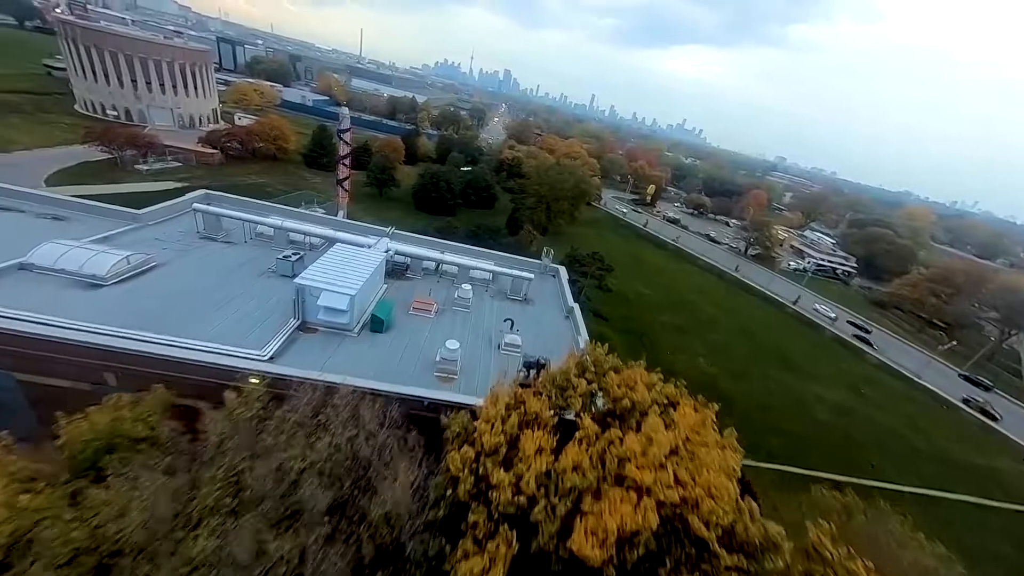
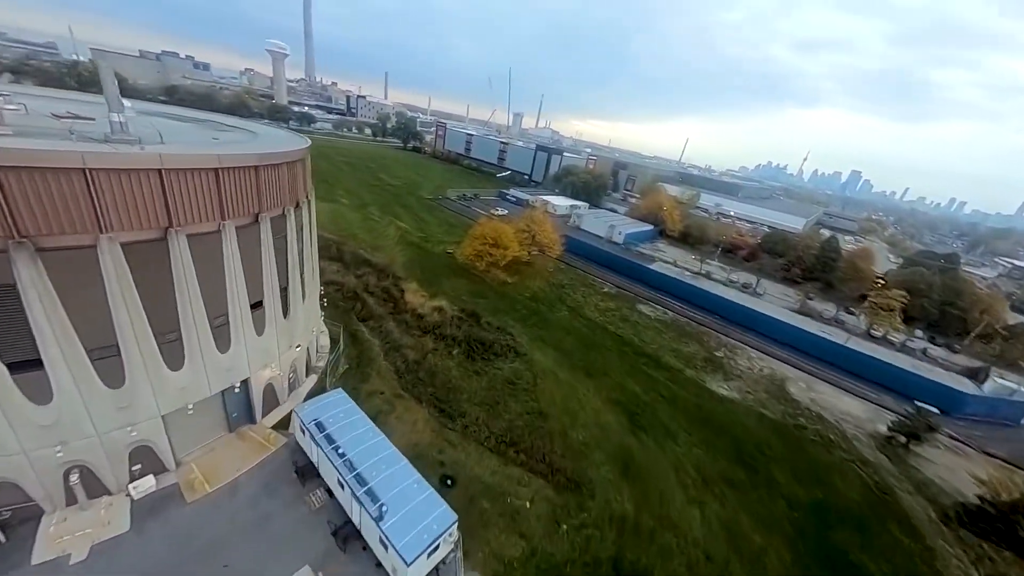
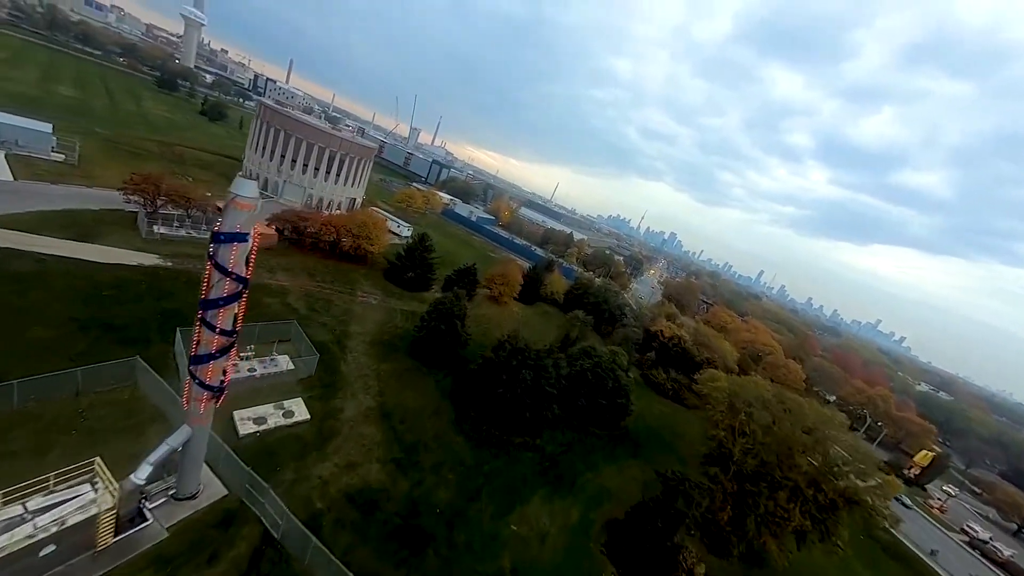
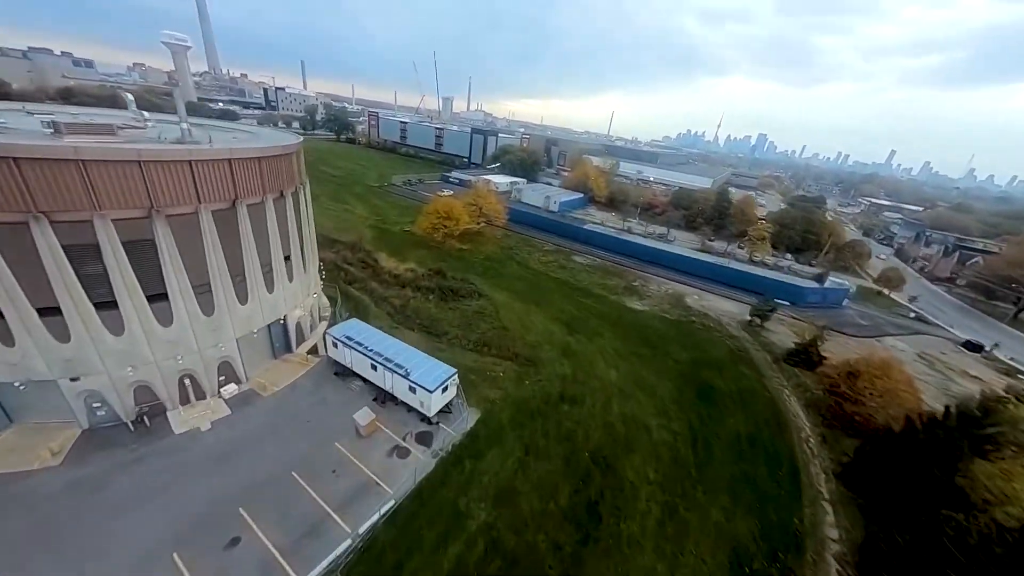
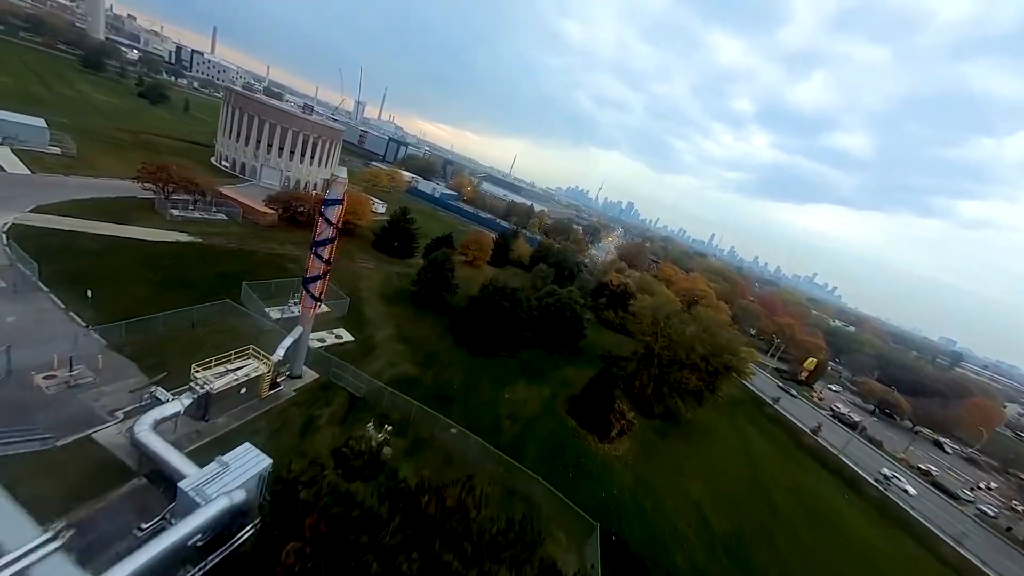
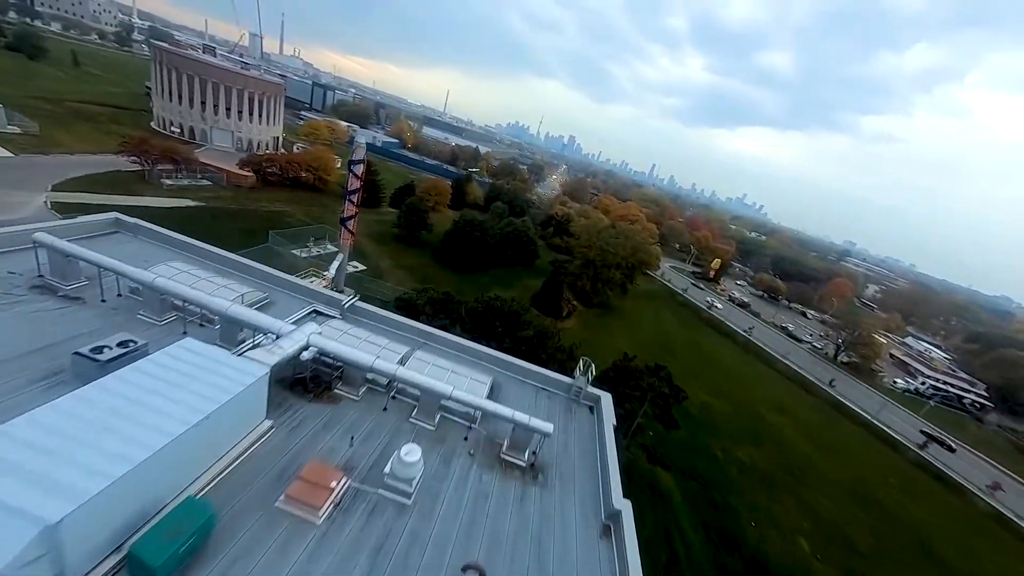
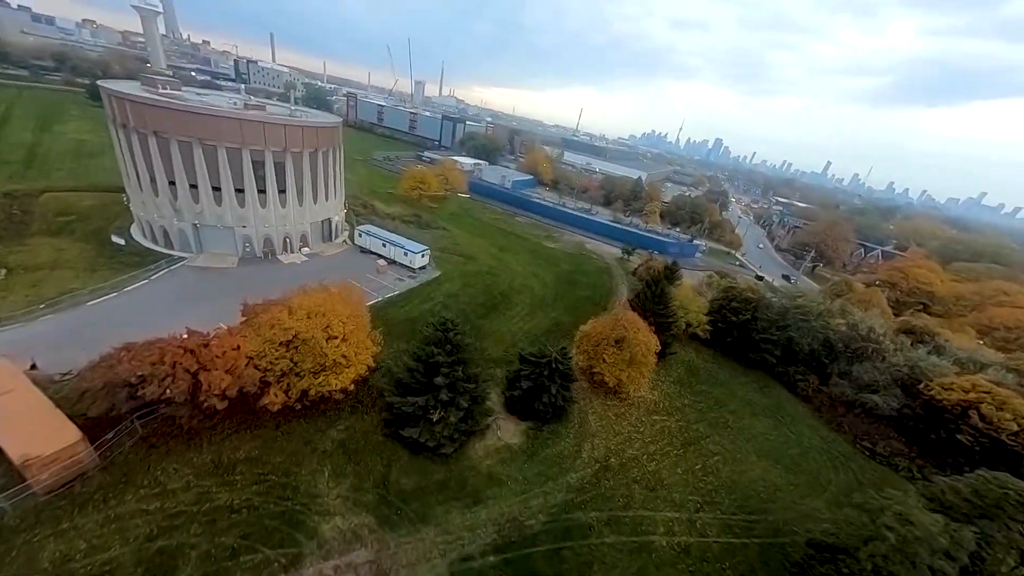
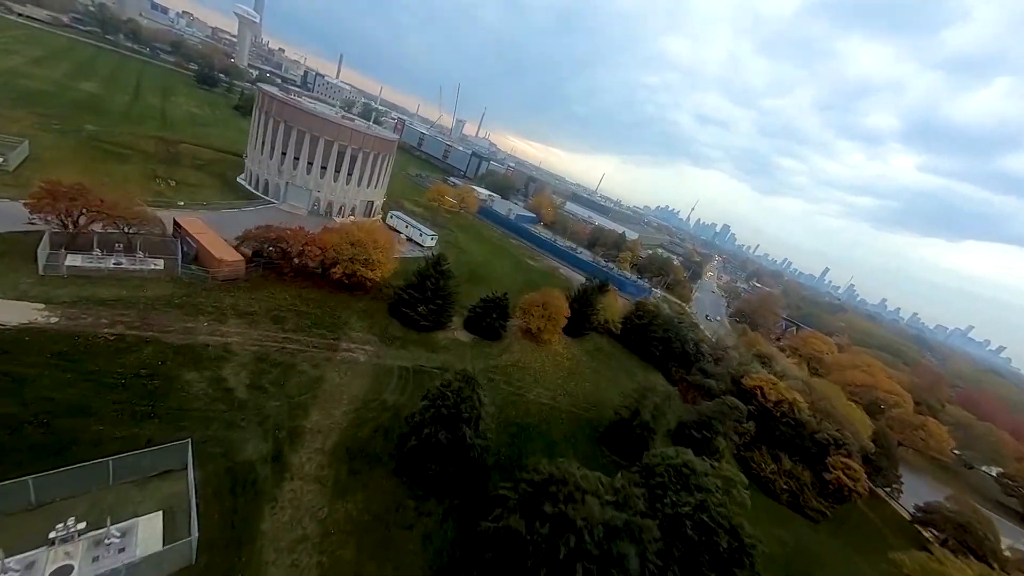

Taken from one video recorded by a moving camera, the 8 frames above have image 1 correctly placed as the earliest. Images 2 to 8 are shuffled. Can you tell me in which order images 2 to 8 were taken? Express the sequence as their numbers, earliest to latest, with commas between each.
6, 5, 3, 8, 7, 4, 2
